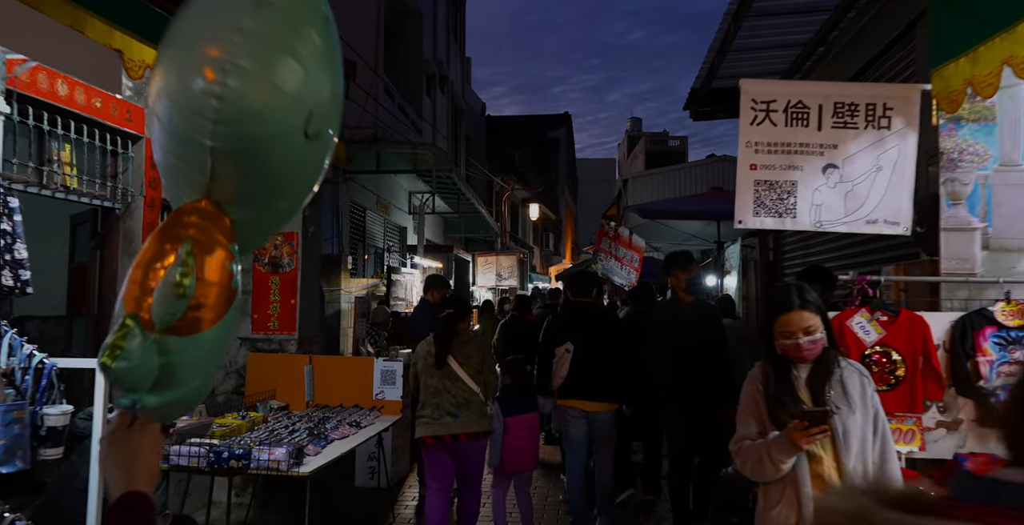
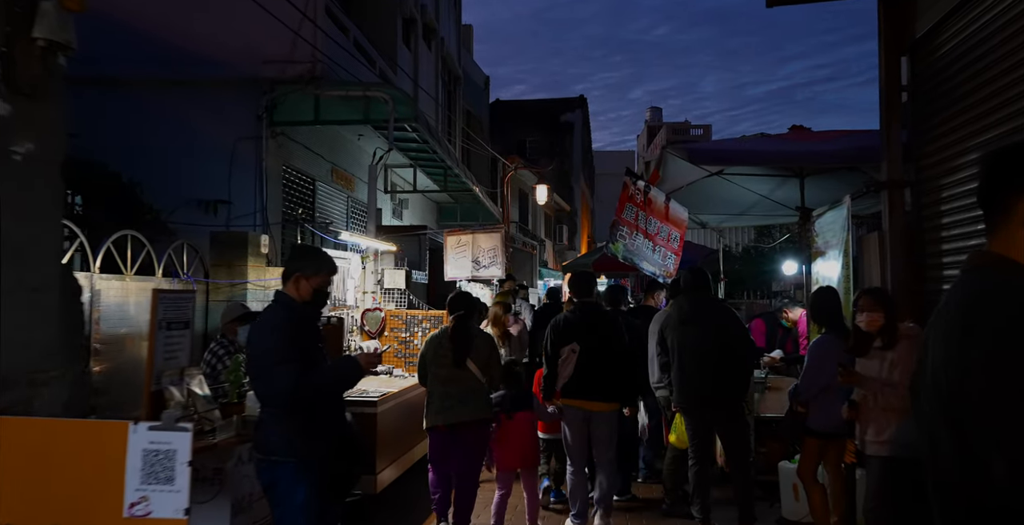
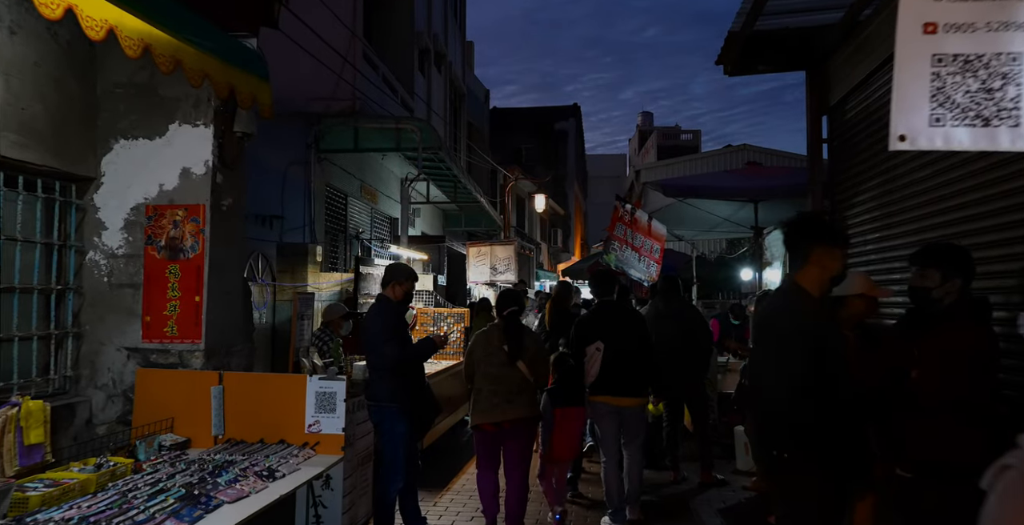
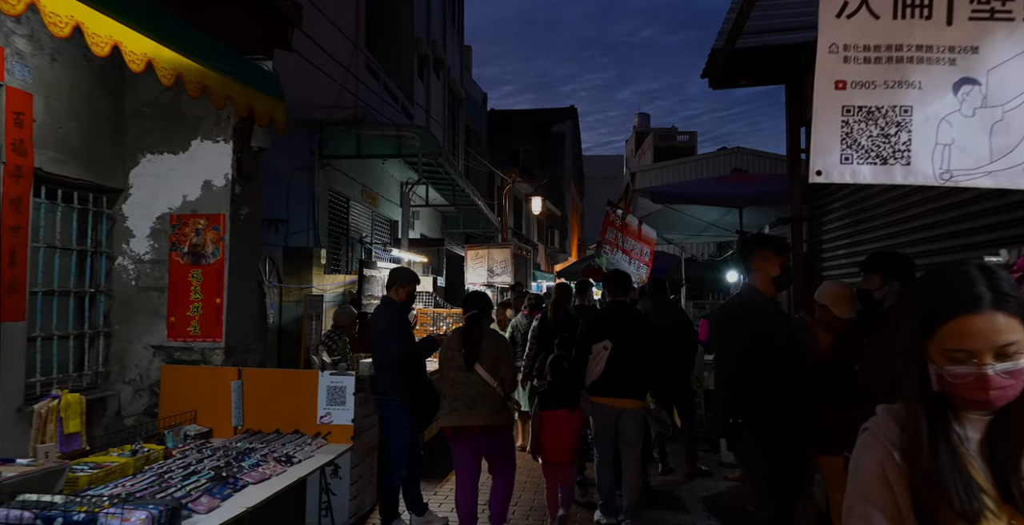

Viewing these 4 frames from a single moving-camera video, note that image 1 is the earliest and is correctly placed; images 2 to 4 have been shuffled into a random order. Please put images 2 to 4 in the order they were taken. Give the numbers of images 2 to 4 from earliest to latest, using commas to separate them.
4, 3, 2
